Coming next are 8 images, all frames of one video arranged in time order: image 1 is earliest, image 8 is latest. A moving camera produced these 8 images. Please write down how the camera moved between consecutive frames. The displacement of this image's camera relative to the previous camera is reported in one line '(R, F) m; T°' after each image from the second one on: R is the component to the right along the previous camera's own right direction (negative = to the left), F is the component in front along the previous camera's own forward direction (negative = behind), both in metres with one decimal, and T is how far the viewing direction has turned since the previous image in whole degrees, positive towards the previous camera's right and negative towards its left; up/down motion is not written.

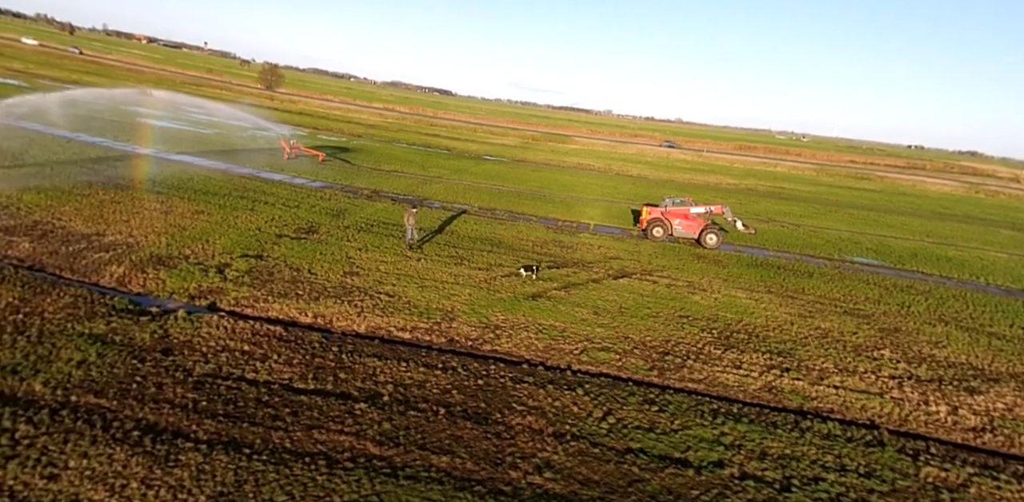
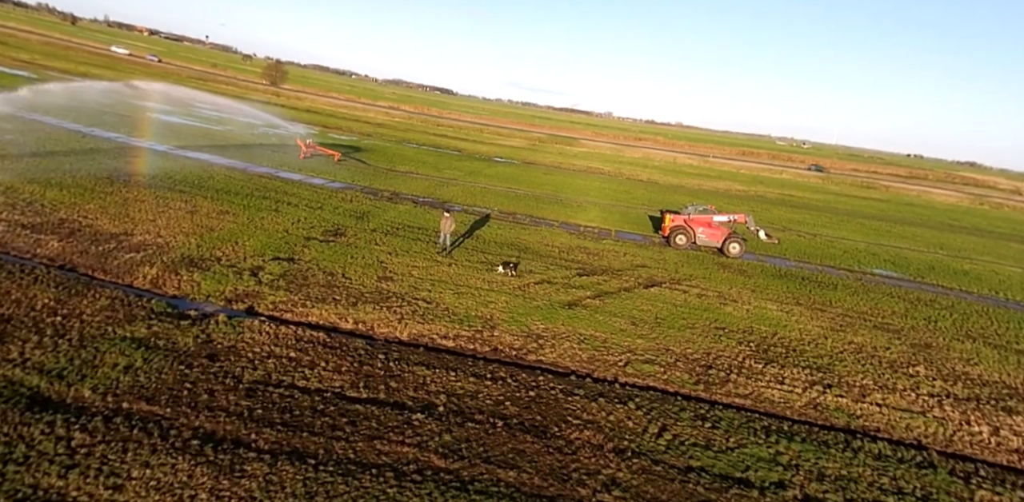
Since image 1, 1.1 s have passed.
(-1.0, +0.1) m; 0°
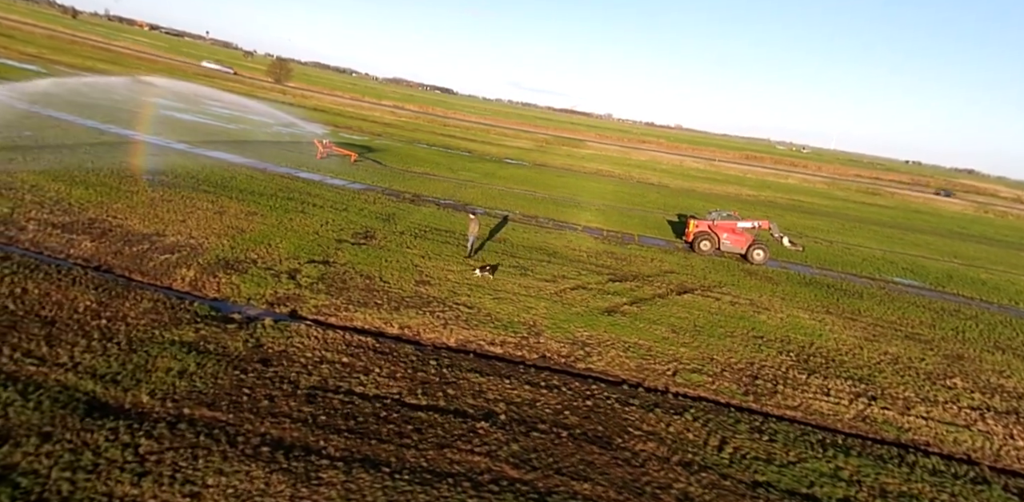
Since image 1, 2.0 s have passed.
(-1.0, +0.1) m; 0°
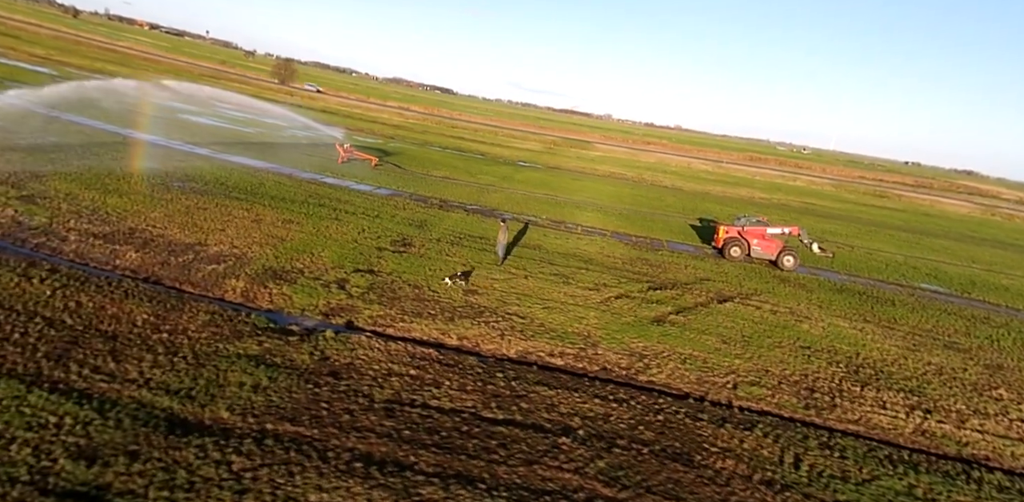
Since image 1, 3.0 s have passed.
(-1.2, 0.0) m; 0°
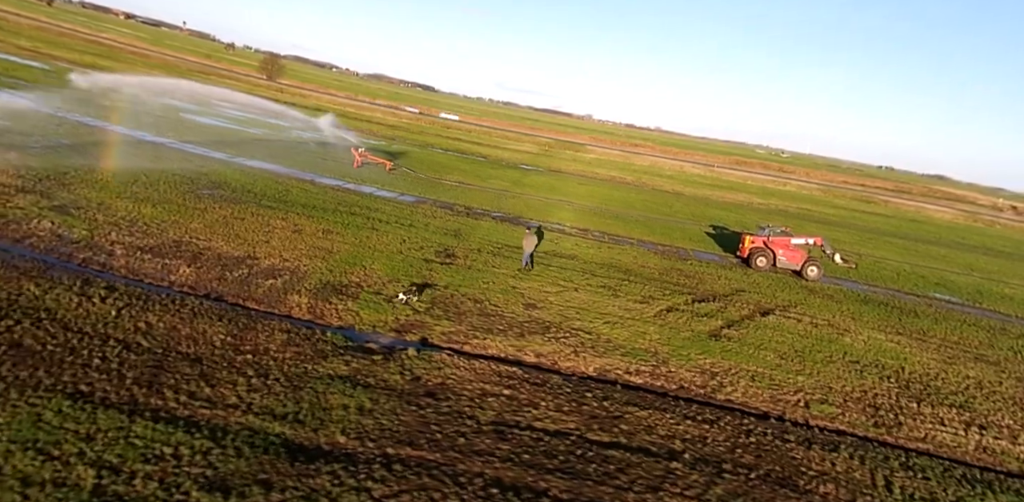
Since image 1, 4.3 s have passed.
(-2.0, 0.0) m; +2°
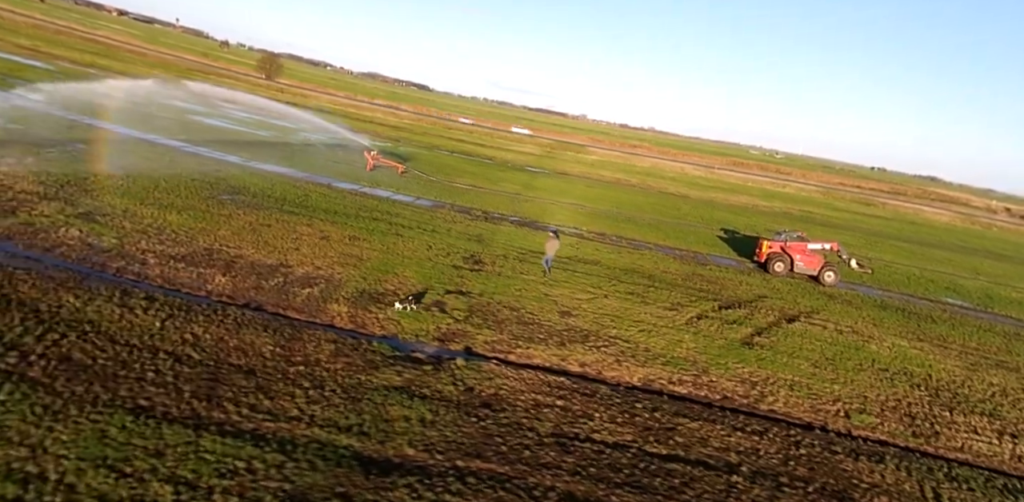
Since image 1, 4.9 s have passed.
(-1.0, -0.1) m; 0°
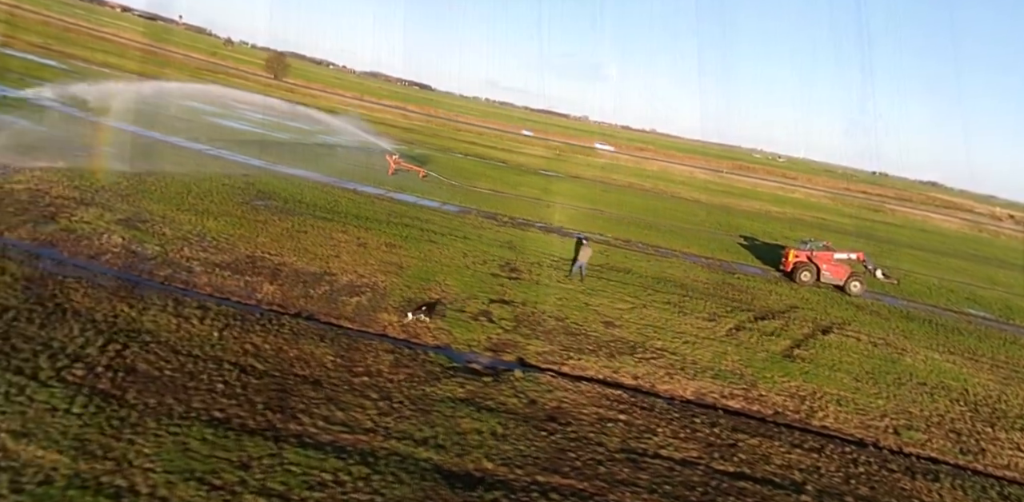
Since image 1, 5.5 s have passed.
(-1.2, -0.2) m; 0°
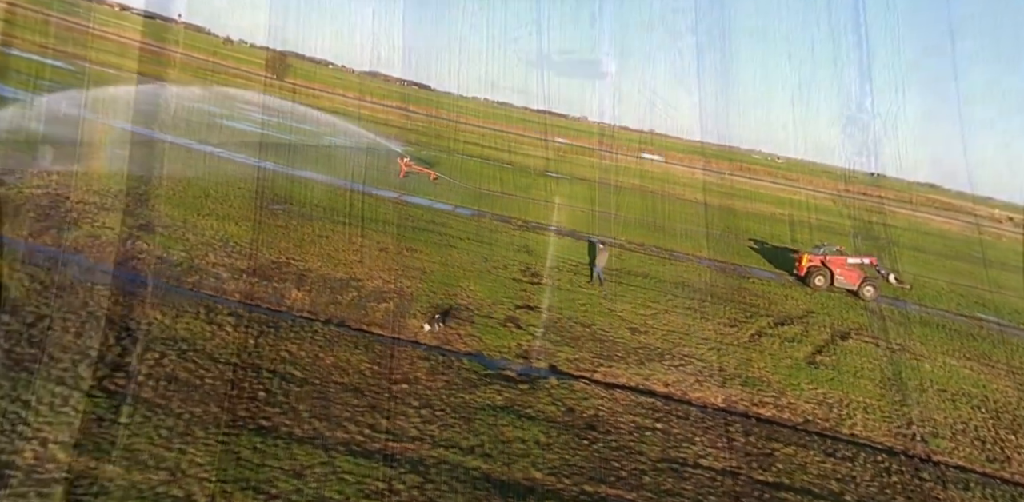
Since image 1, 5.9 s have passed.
(-0.7, -0.1) m; 0°
